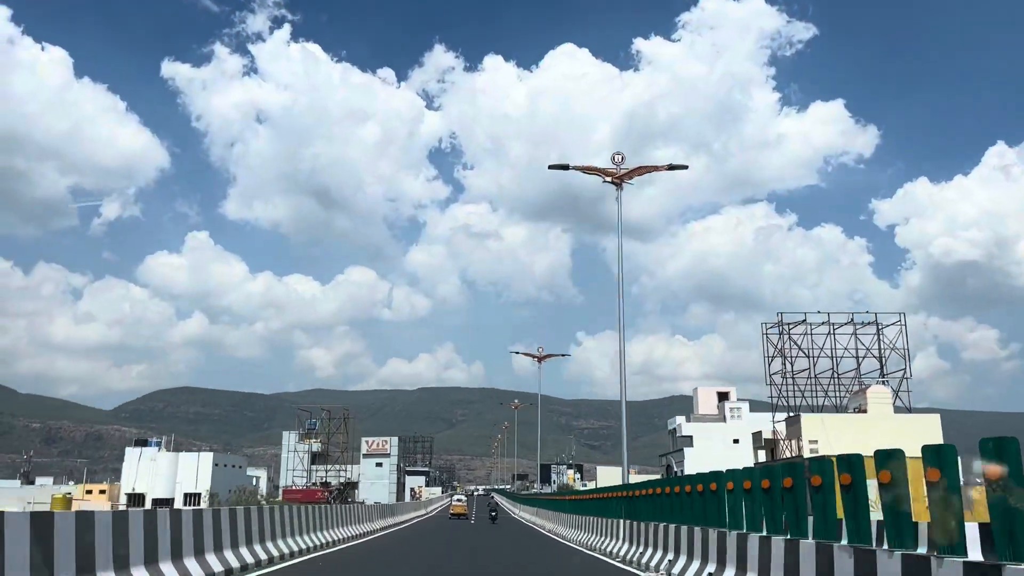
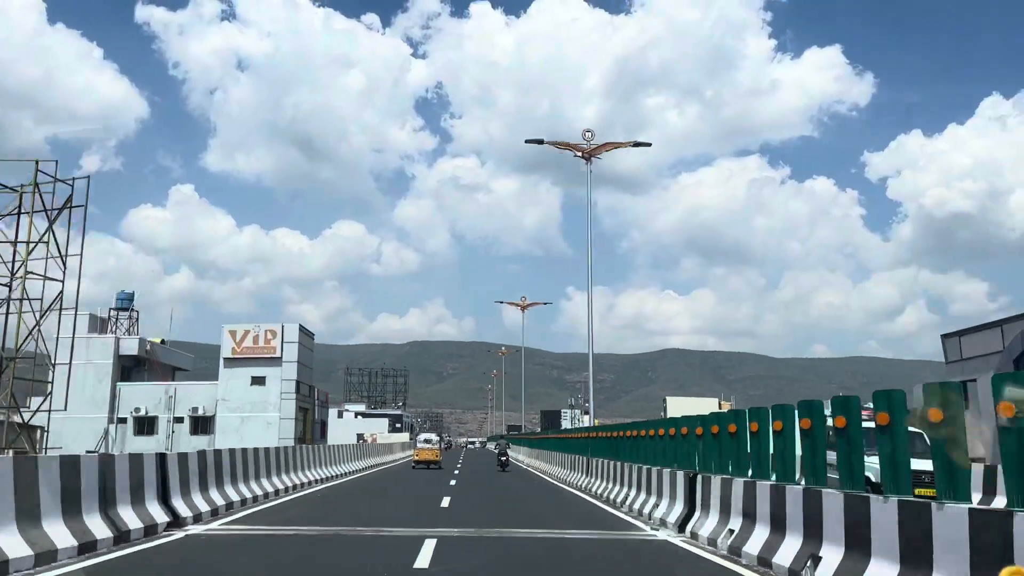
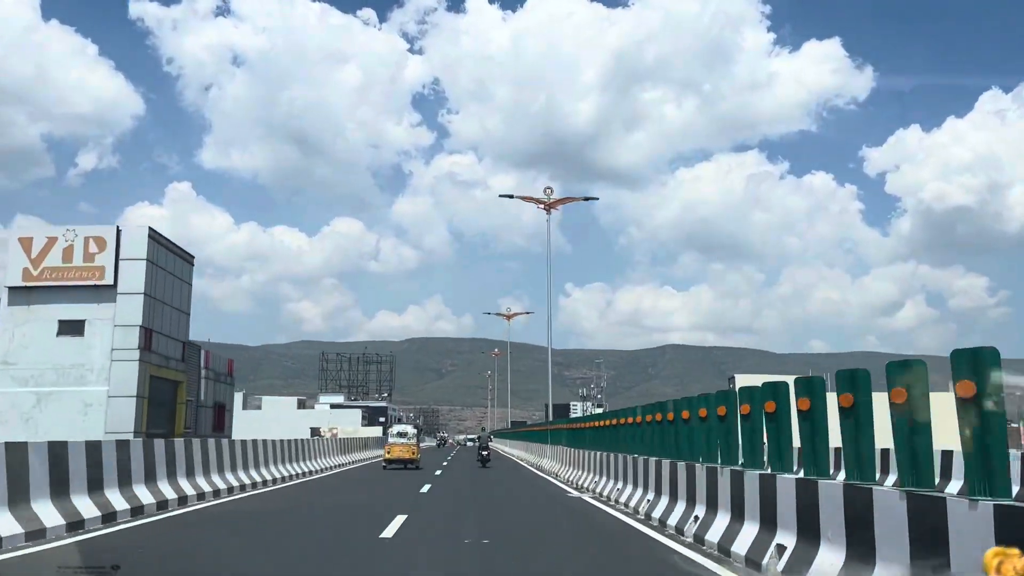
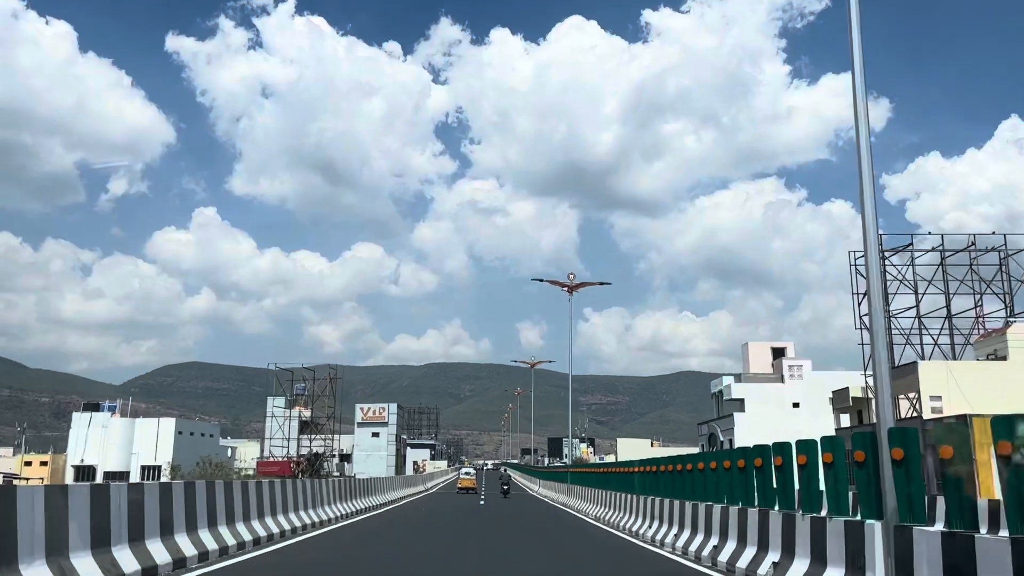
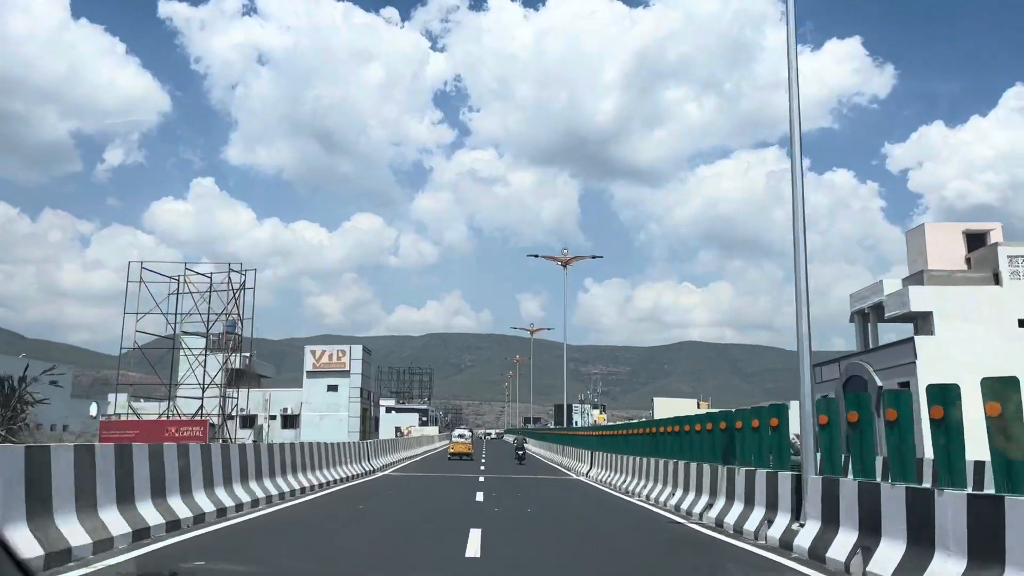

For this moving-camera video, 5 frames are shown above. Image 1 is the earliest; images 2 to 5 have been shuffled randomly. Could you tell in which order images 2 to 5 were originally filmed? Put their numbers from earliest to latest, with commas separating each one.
4, 5, 2, 3
